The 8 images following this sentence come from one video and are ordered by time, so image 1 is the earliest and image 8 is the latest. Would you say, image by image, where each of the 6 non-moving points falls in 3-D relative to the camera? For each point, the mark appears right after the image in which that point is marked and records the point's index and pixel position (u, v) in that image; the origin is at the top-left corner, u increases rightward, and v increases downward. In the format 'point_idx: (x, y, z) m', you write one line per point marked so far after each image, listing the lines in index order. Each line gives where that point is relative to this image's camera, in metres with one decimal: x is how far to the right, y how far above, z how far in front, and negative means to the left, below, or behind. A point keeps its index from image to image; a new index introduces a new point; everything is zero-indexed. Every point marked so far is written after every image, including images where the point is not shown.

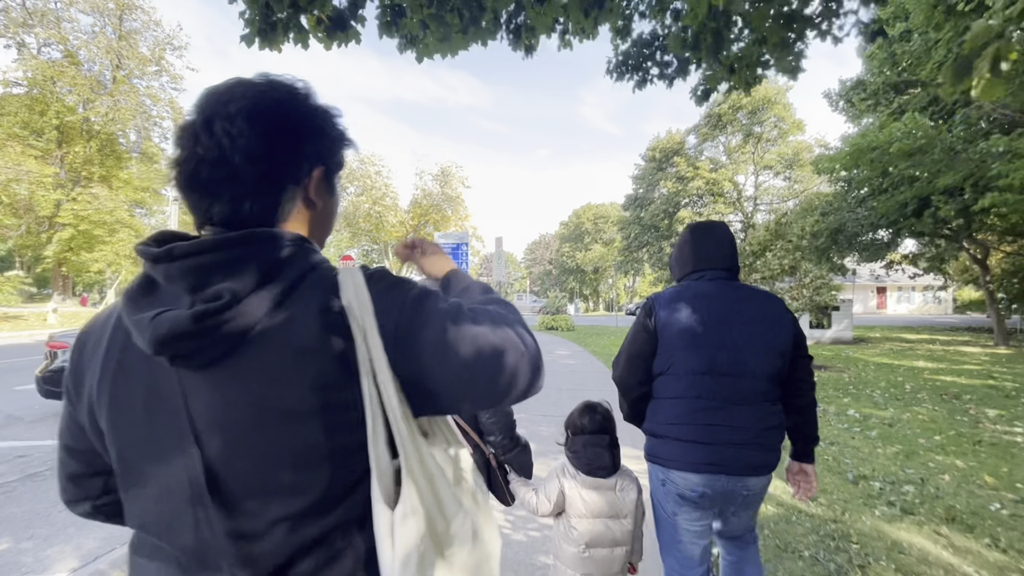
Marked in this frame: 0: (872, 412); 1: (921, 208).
0: (+5.1, -1.7, +6.8) m
1: (+11.8, +2.3, +13.6) m
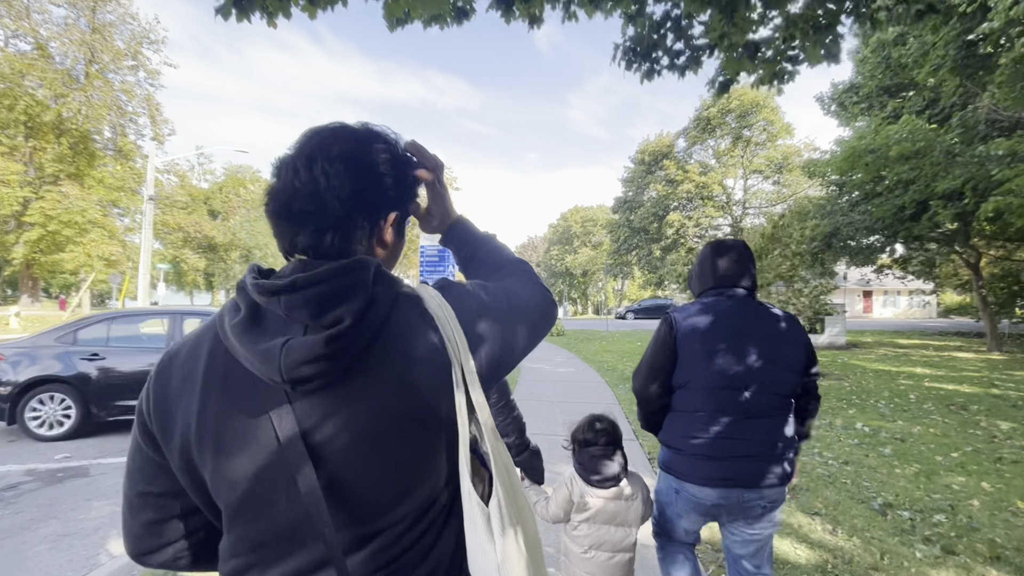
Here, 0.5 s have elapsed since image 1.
0: (+4.9, -1.8, +6.4) m
1: (+11.5, +2.1, +13.5) m
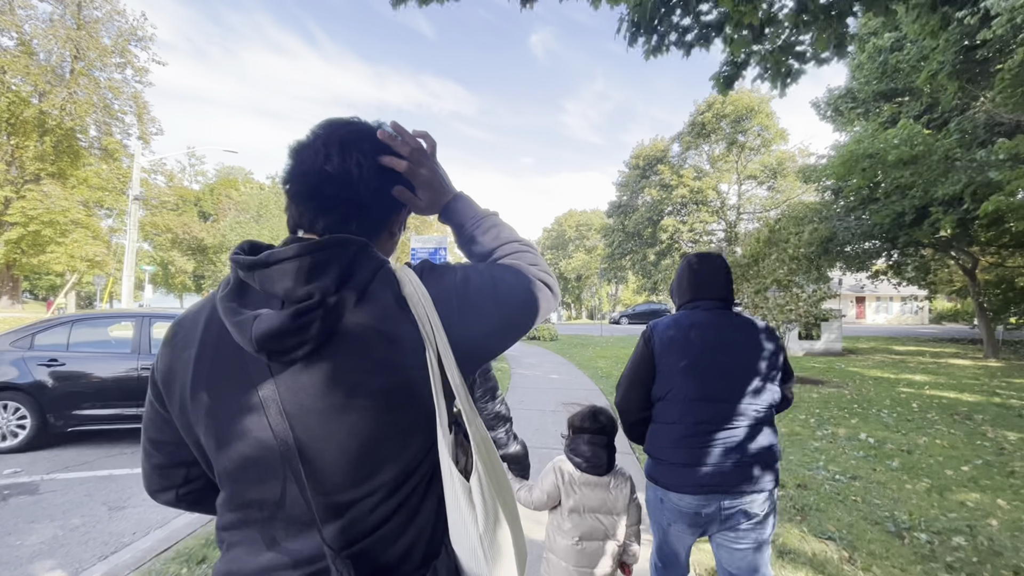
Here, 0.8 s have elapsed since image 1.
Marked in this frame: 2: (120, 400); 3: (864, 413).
0: (+4.8, -1.9, +6.2) m
1: (+11.3, +2.0, +13.3) m
2: (-5.1, -1.5, +6.3) m
3: (+5.3, -1.9, +7.3) m
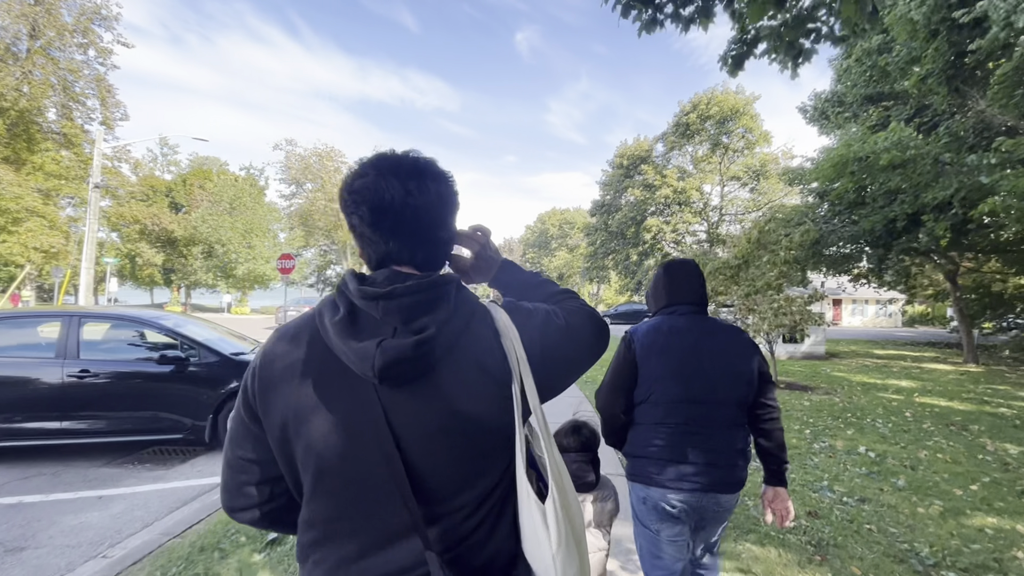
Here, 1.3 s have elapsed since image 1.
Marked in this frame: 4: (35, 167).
0: (+4.5, -2.0, +5.9) m
1: (+10.9, +1.8, +13.2) m
2: (-5.4, -1.4, +5.6) m
3: (+5.0, -1.9, +7.0) m
4: (-19.5, +5.0, +19.8) m
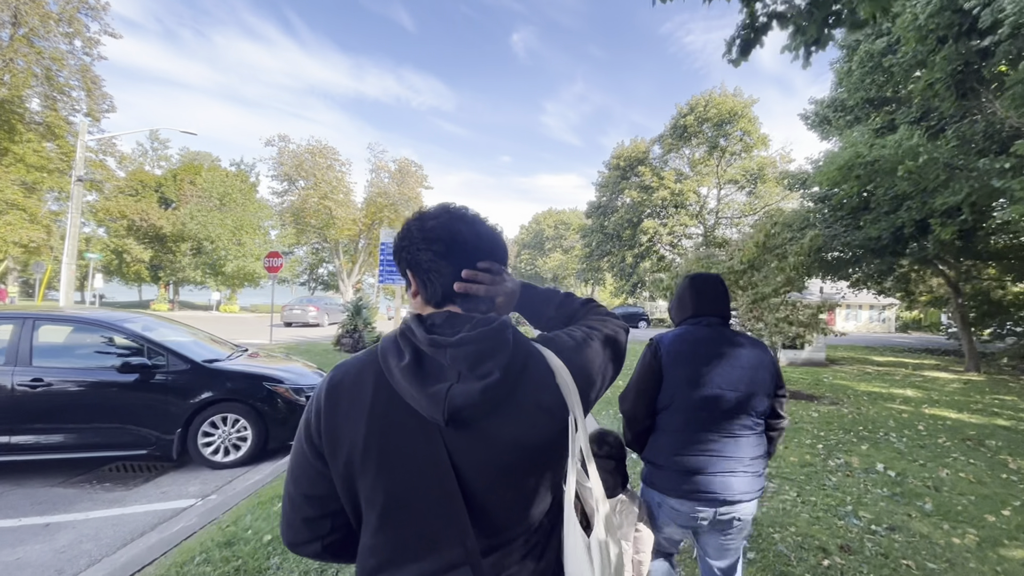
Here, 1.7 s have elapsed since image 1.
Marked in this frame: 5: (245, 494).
0: (+4.5, -2.1, +5.6) m
1: (+10.8, +1.7, +13.0) m
2: (-5.4, -1.4, +5.1) m
3: (+5.0, -2.0, +6.7) m
4: (-19.7, +5.1, +19.1) m
5: (-2.1, -1.7, +3.8) m
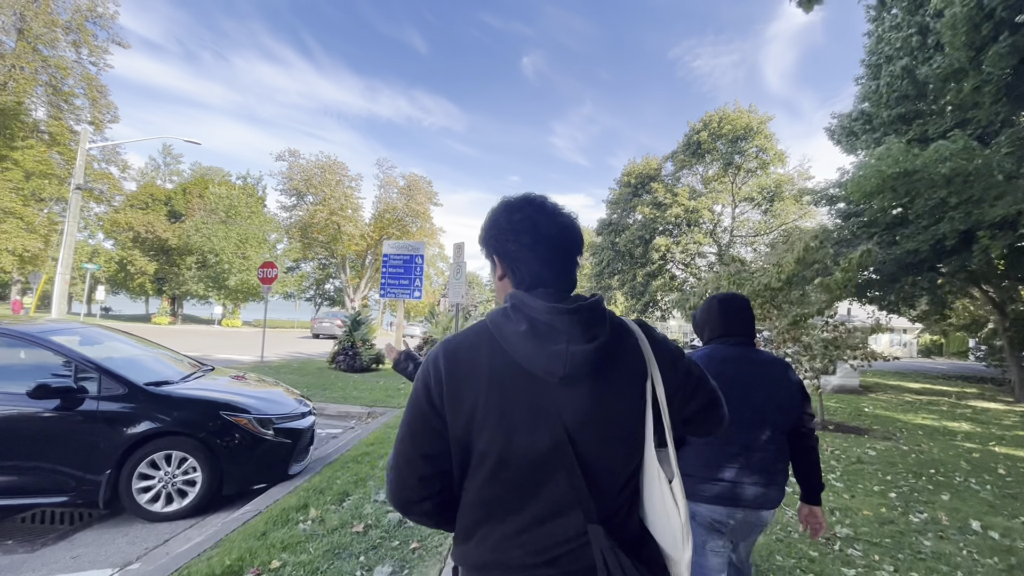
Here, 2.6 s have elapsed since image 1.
0: (+4.6, -2.2, +4.5) m
1: (+11.1, +1.1, +12.0) m
2: (-5.2, -1.4, +4.3) m
3: (+5.1, -2.3, +5.6) m
4: (-19.3, +4.7, +18.7) m
5: (-2.0, -1.7, +2.9) m
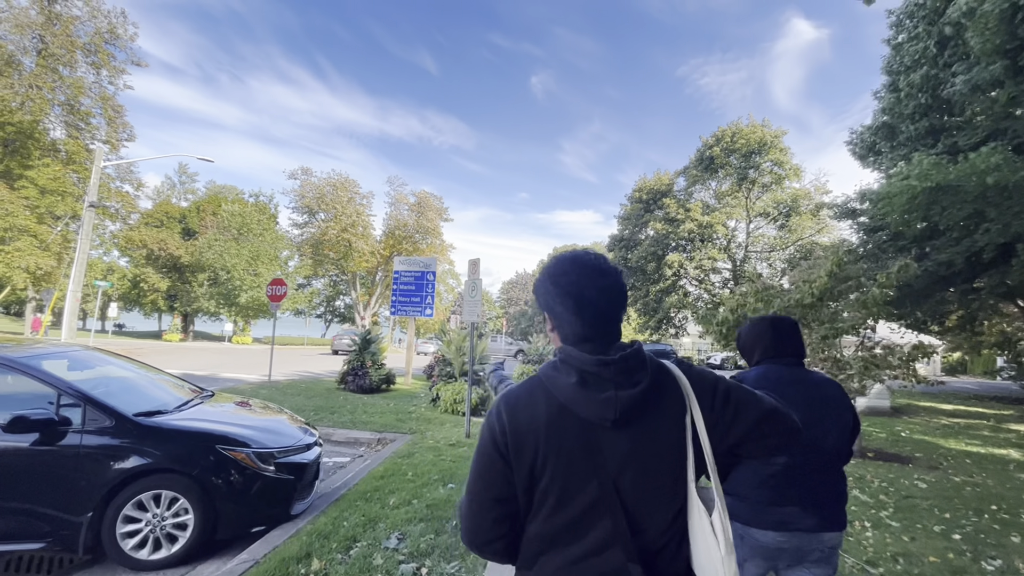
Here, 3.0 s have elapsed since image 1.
0: (+4.8, -2.4, +4.0) m
1: (+11.4, +0.7, +11.5) m
2: (-5.1, -1.6, +4.0) m
3: (+5.3, -2.5, +5.1) m
4: (-18.8, +4.1, +18.9) m
5: (-1.9, -1.8, +2.6) m
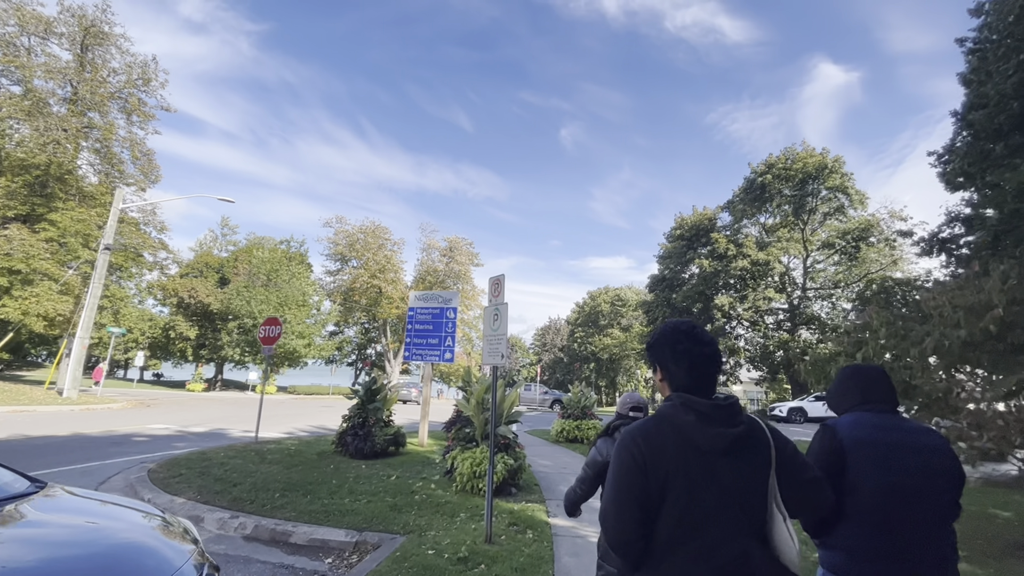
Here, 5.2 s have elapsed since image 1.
0: (+5.0, -2.3, +1.5) m
1: (+12.1, +0.1, +8.8) m
2: (-4.8, -1.7, +2.2) m
3: (+5.6, -2.5, +2.6) m
4: (-17.6, +2.3, +18.5) m
5: (-1.7, -1.7, +0.6) m
